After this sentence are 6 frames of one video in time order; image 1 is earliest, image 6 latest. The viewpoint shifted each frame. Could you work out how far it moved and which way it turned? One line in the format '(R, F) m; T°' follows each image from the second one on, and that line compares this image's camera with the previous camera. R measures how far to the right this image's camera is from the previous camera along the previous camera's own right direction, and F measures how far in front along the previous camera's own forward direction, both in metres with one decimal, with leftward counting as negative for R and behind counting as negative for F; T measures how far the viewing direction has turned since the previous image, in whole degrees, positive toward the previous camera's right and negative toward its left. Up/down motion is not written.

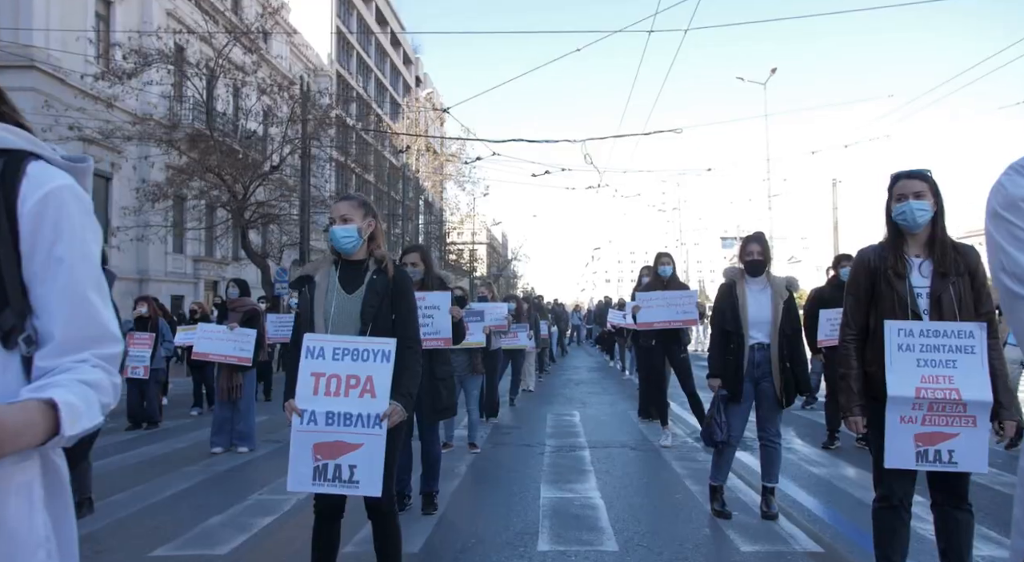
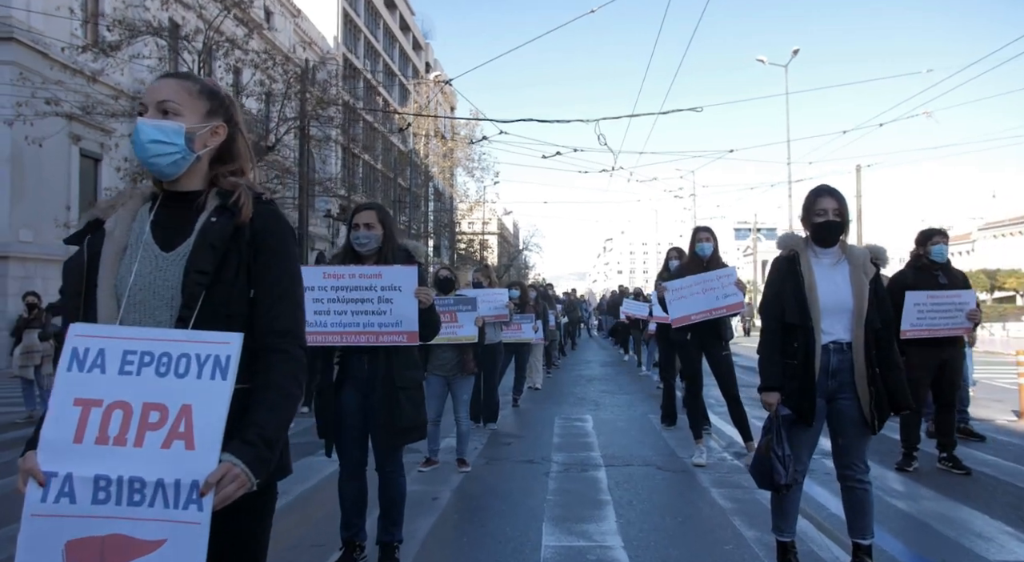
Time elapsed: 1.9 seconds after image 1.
(+0.1, +1.8) m; -1°
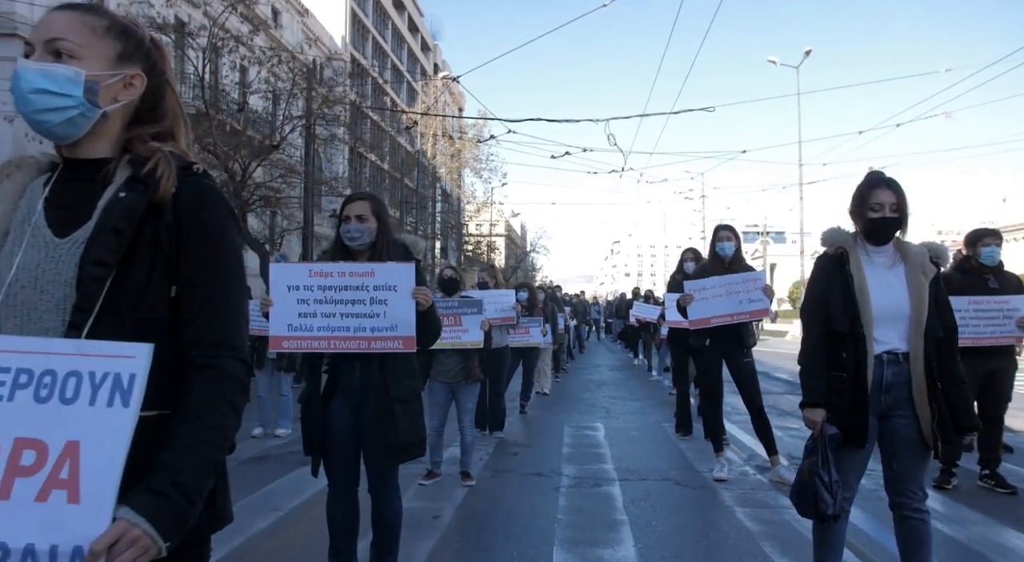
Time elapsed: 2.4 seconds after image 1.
(0.0, +0.5) m; -1°
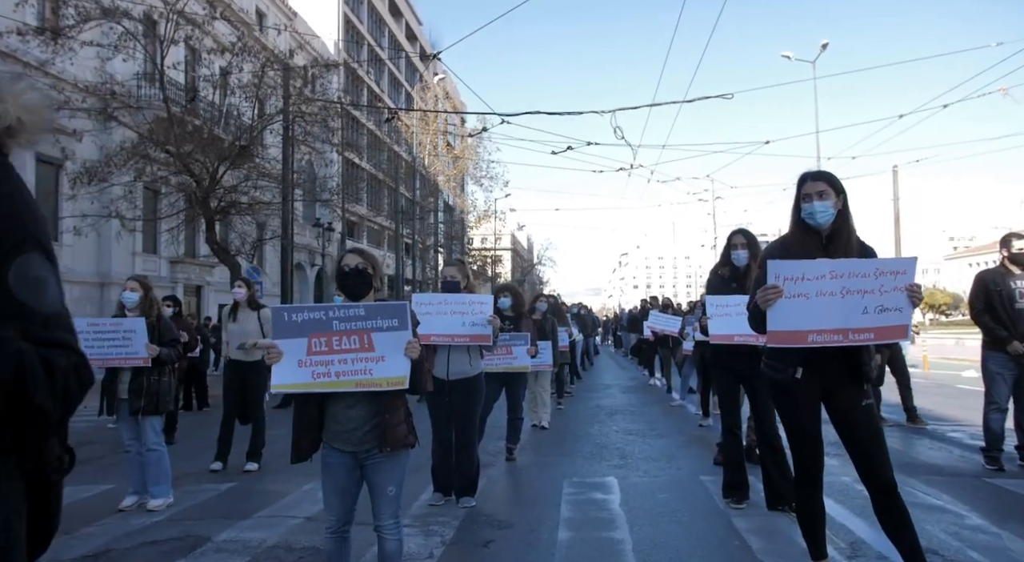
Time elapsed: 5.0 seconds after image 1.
(+0.3, +3.0) m; -1°
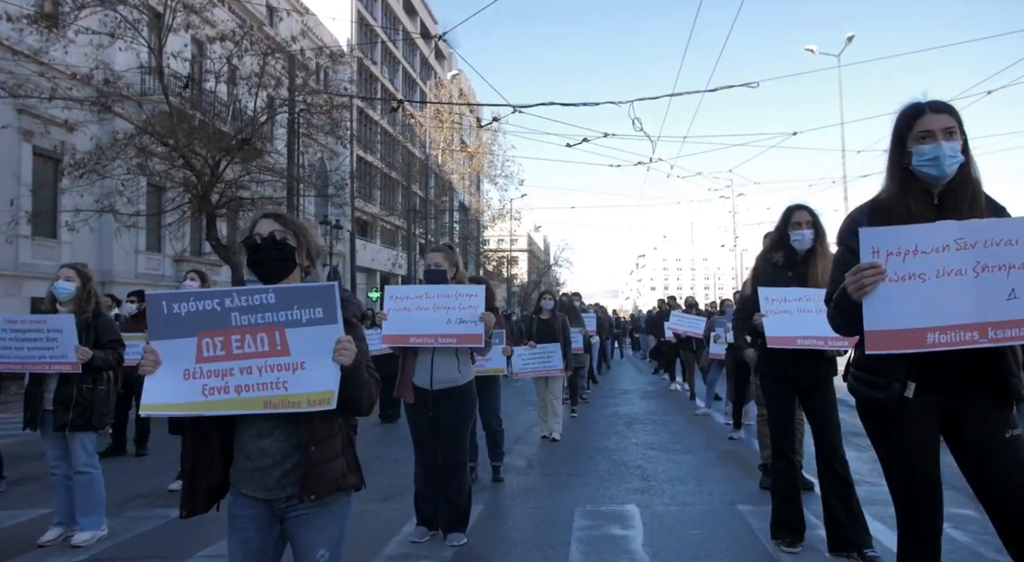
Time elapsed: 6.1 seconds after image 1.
(+0.1, +1.3) m; -1°
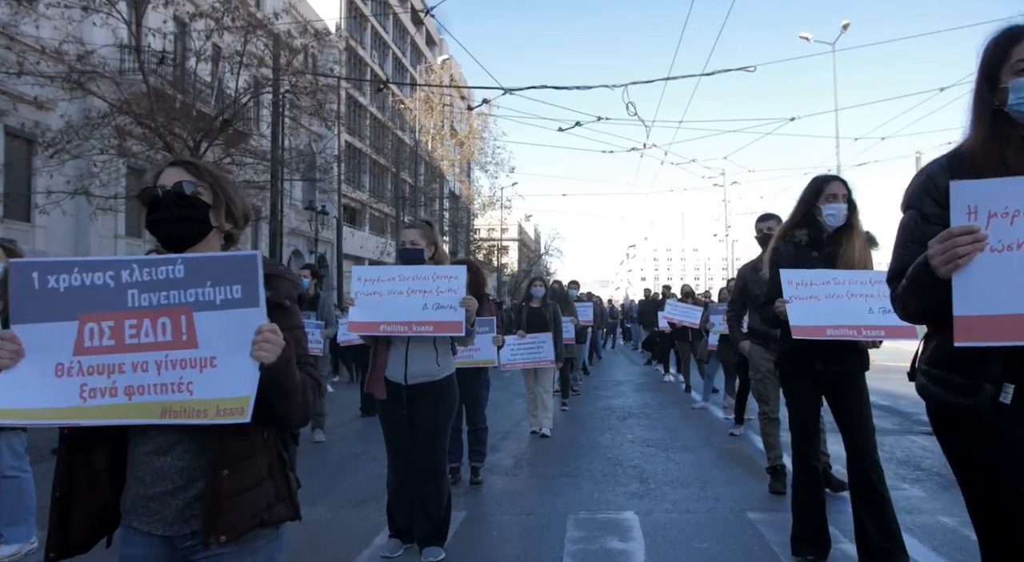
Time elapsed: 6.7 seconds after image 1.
(0.0, +0.7) m; +1°
